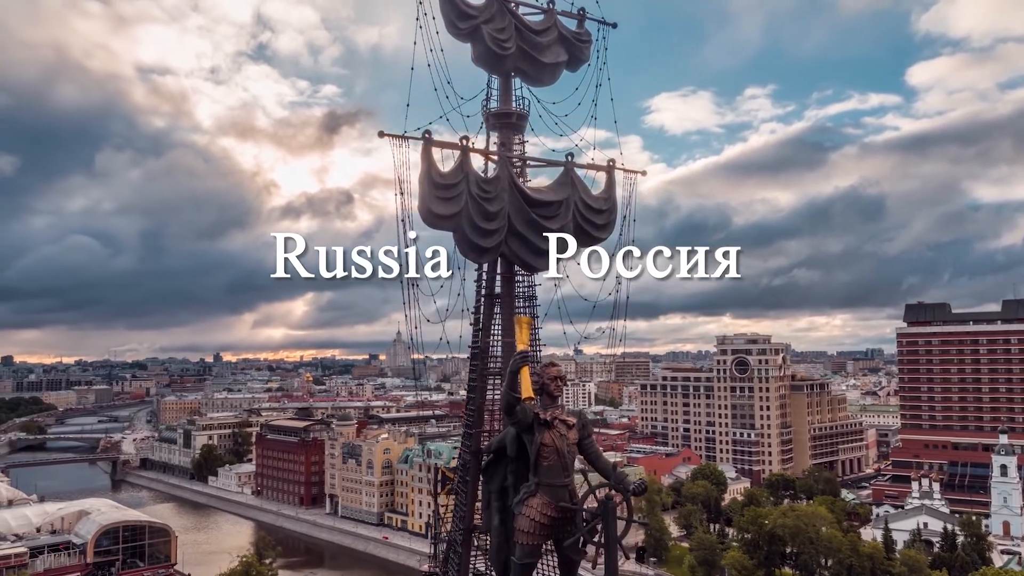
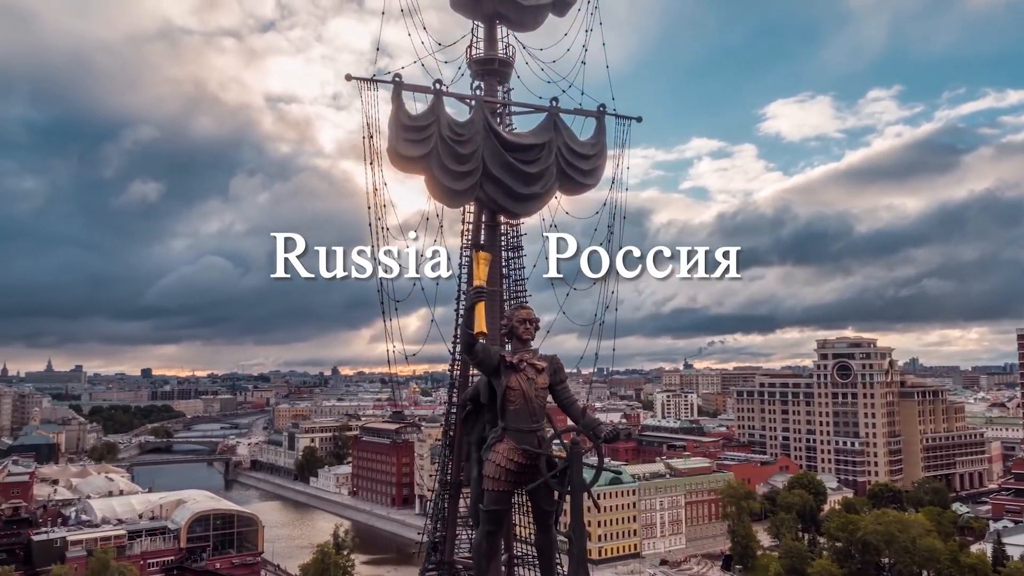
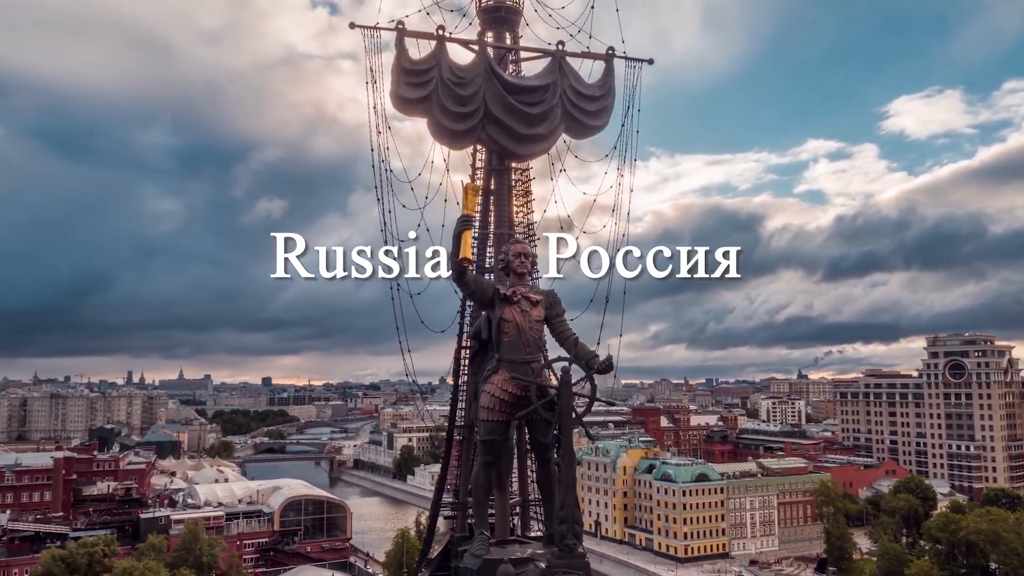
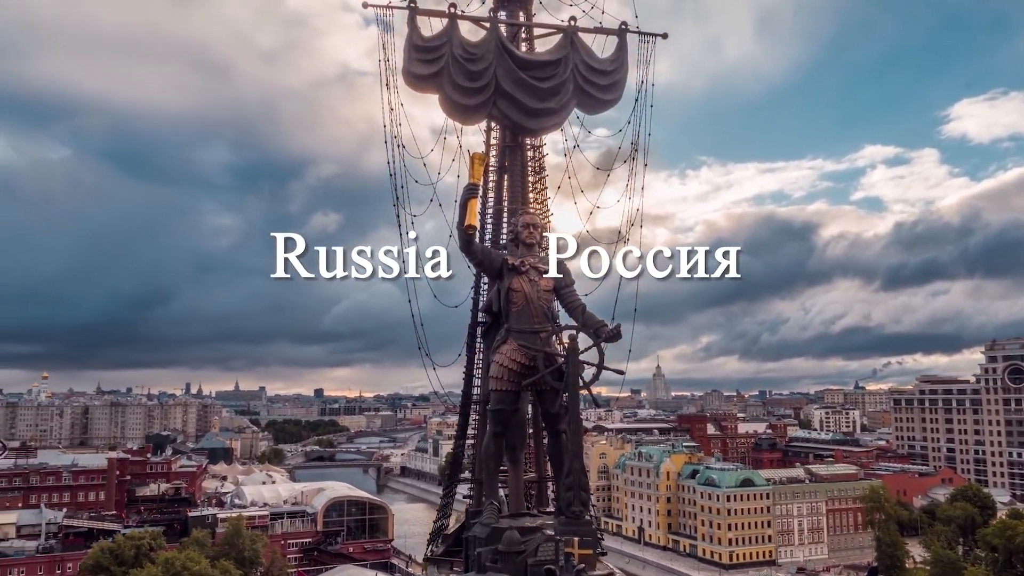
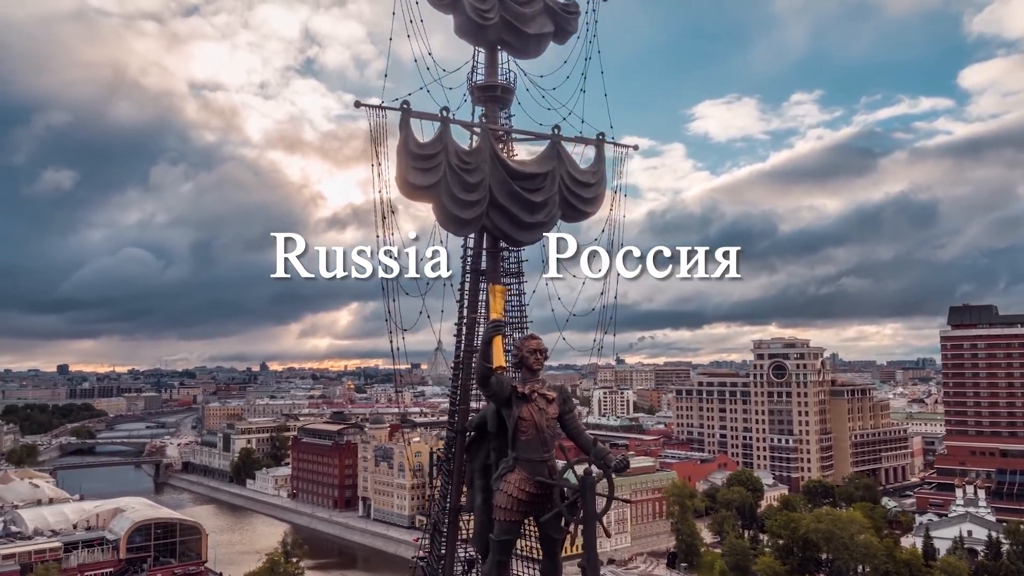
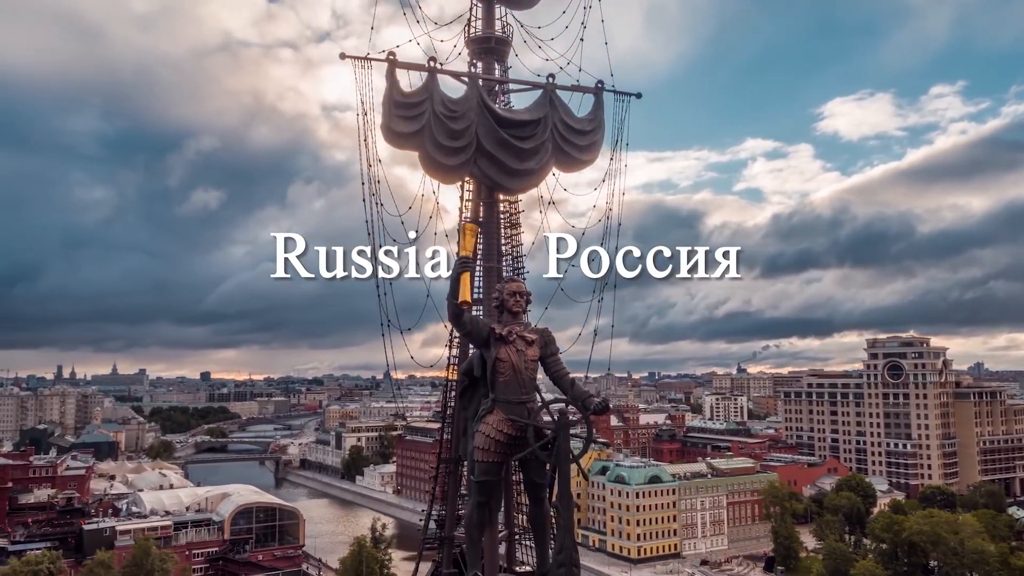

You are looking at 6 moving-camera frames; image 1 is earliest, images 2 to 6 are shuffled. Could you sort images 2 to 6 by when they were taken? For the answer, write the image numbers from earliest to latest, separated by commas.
5, 2, 6, 3, 4
